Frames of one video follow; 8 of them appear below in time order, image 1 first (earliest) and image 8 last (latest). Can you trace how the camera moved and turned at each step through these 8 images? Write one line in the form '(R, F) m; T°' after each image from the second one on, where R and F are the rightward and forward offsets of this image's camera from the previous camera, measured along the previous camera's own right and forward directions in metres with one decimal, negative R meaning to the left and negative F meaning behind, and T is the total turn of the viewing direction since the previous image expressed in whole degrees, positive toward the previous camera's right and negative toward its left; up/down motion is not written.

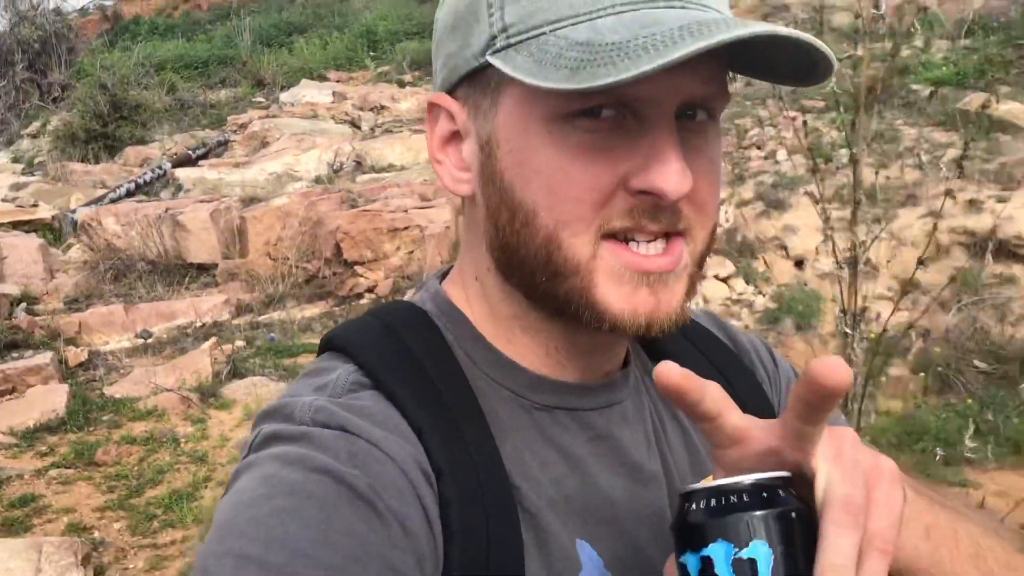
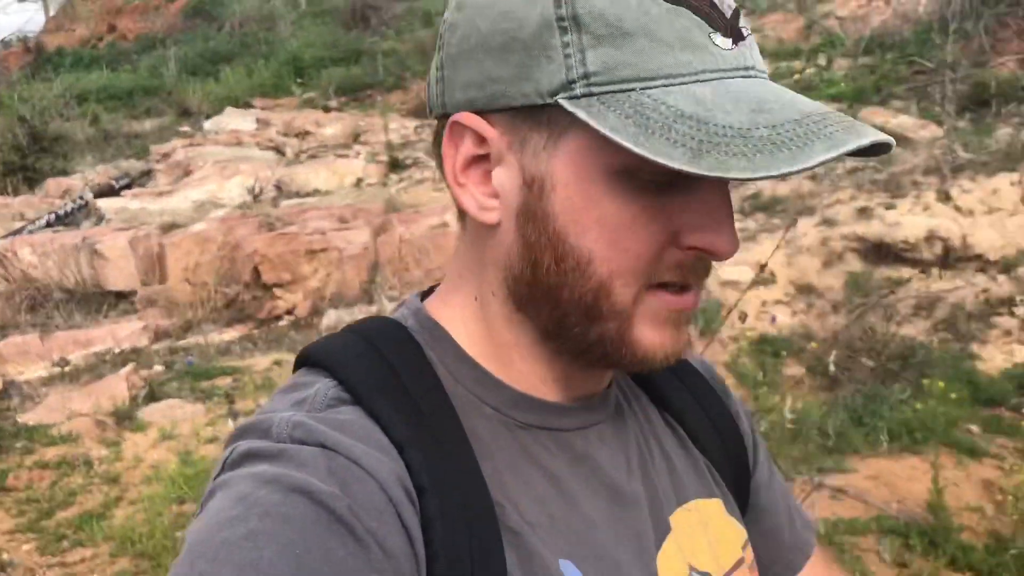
(+0.2, -0.2) m; +3°
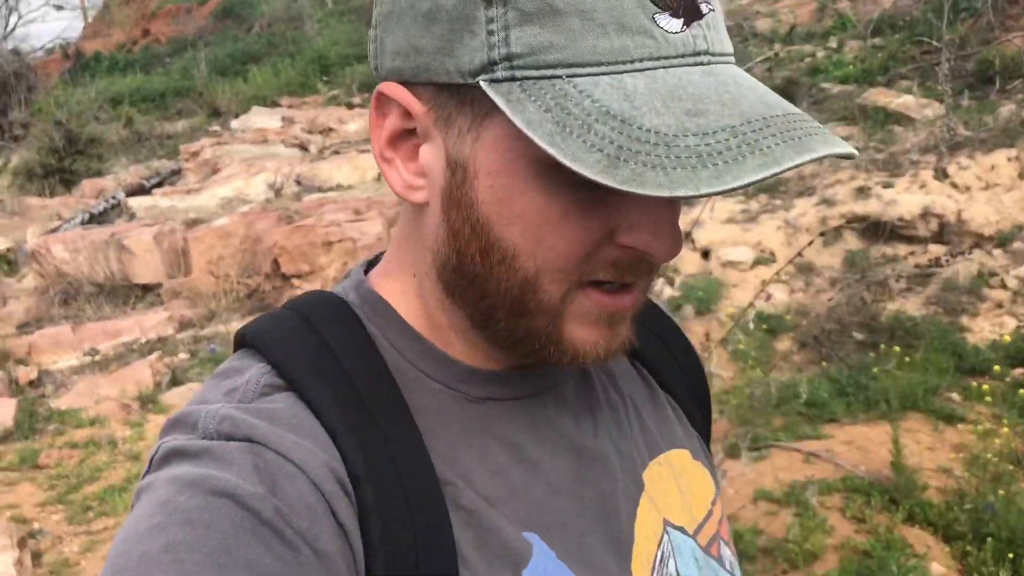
(+0.2, -0.2) m; -2°
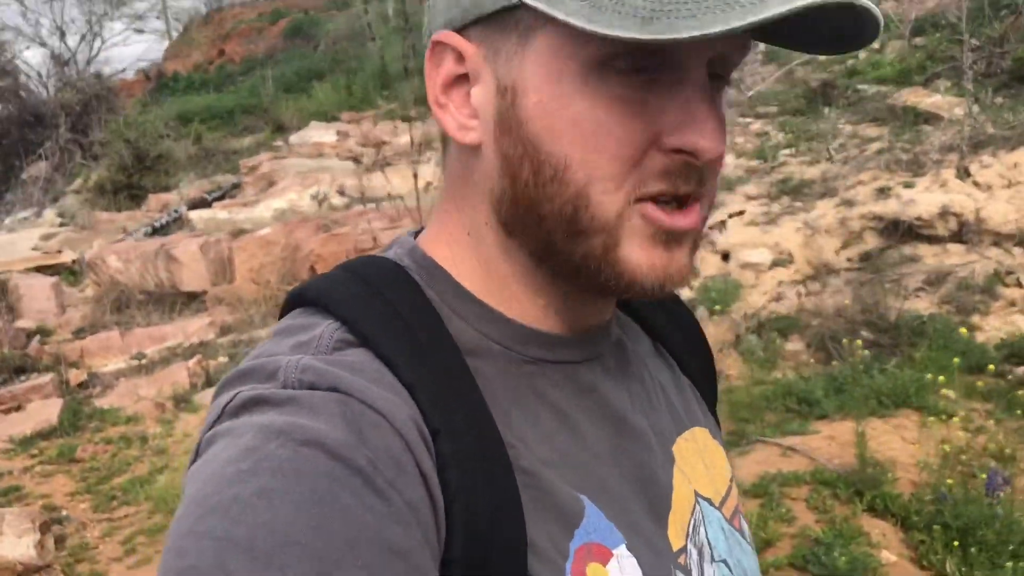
(+0.4, -0.1) m; -5°
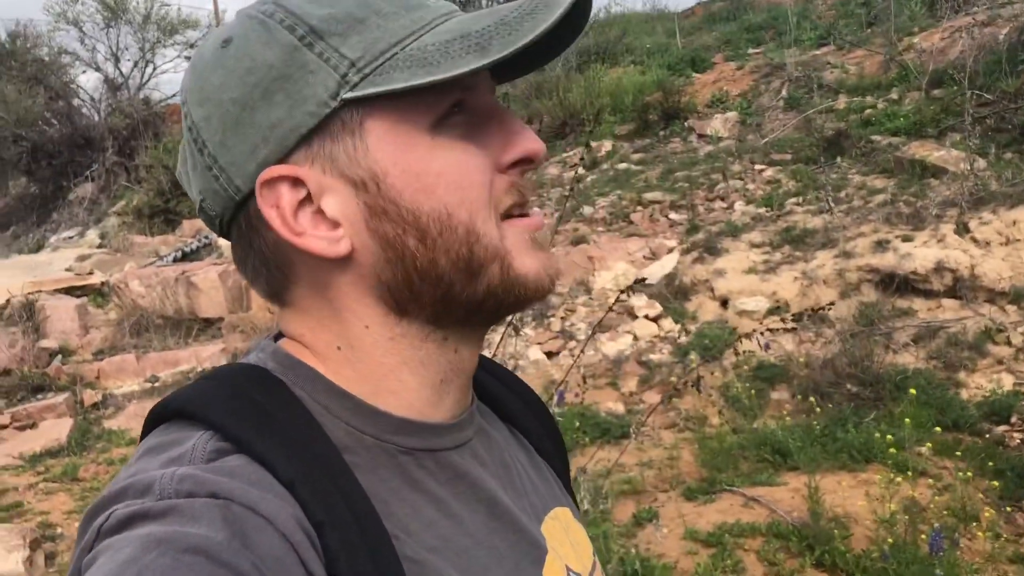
(+0.3, -0.1) m; -2°
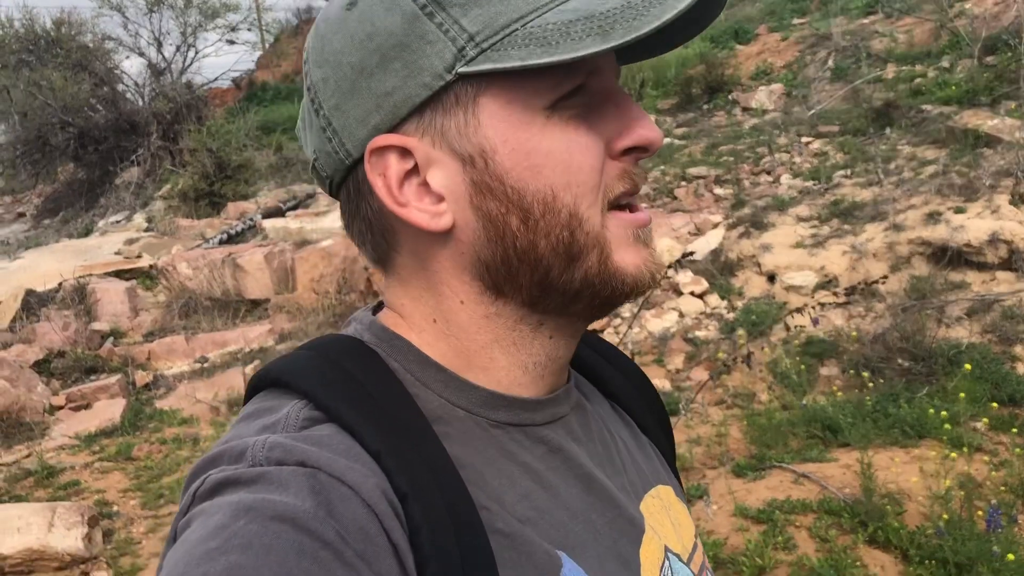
(0.0, 0.0) m; -2°
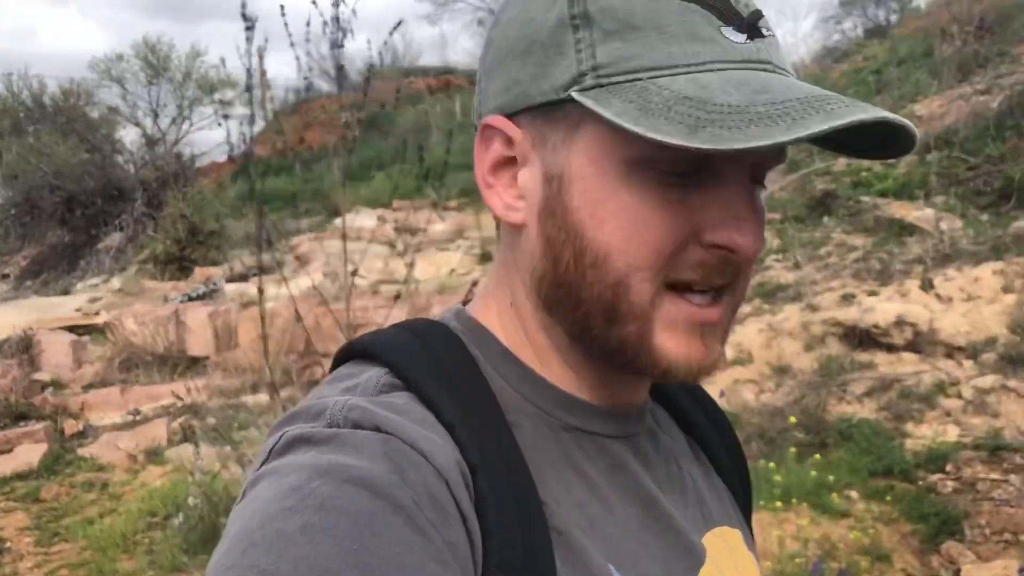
(+0.5, -0.2) m; 0°
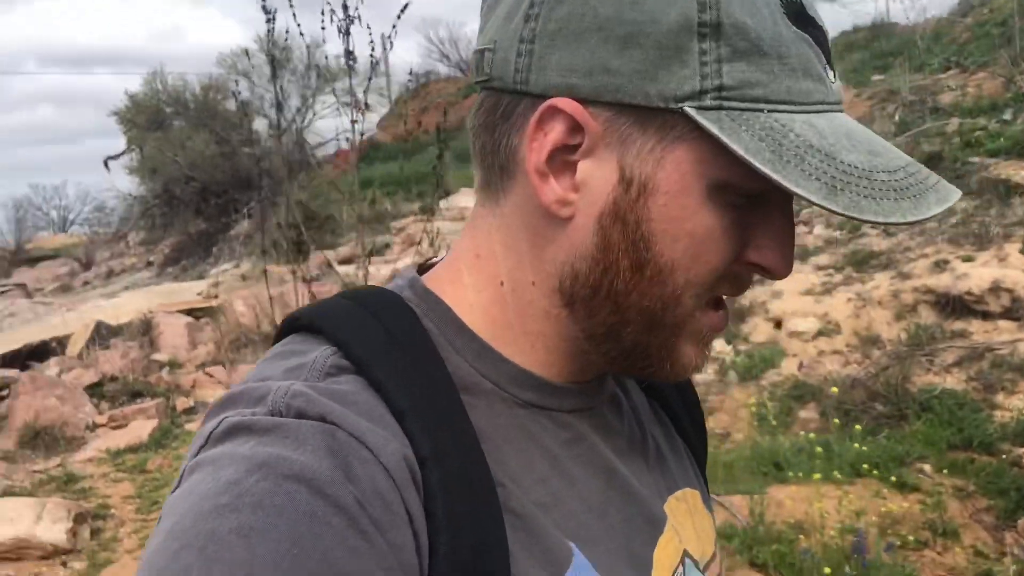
(+0.3, 0.0) m; -8°
